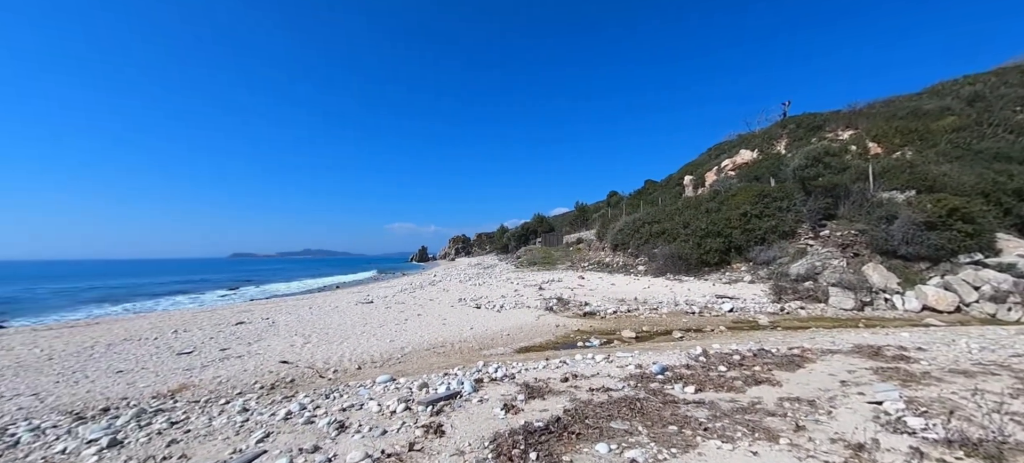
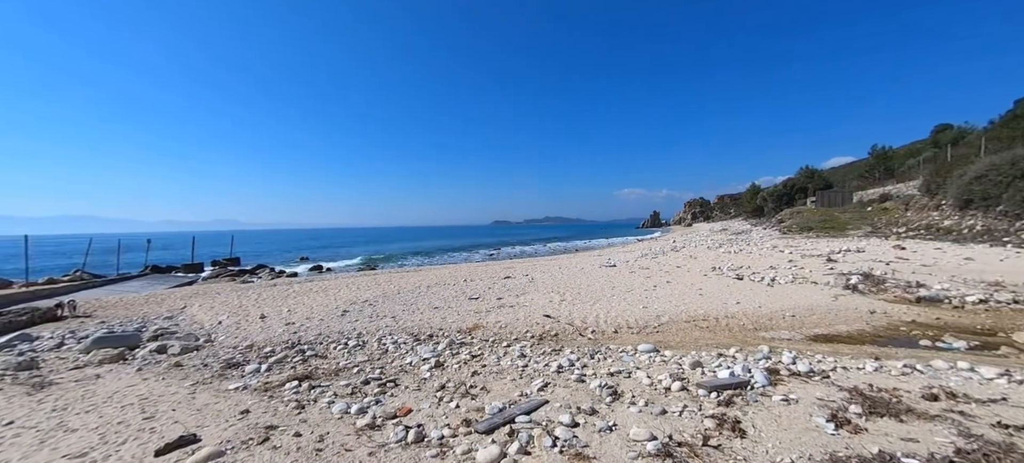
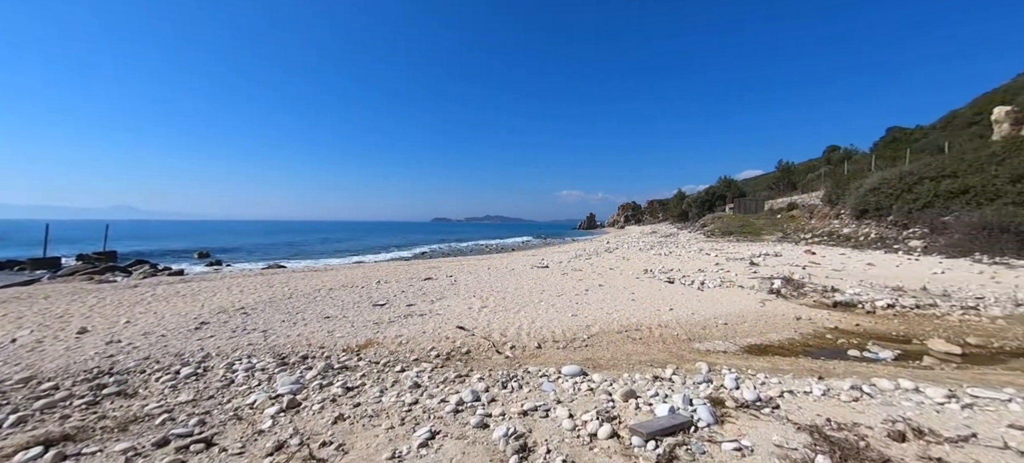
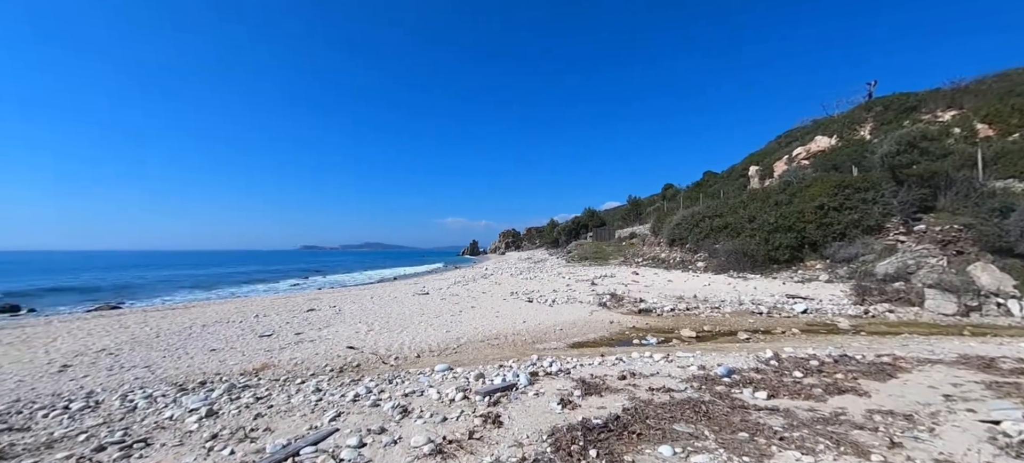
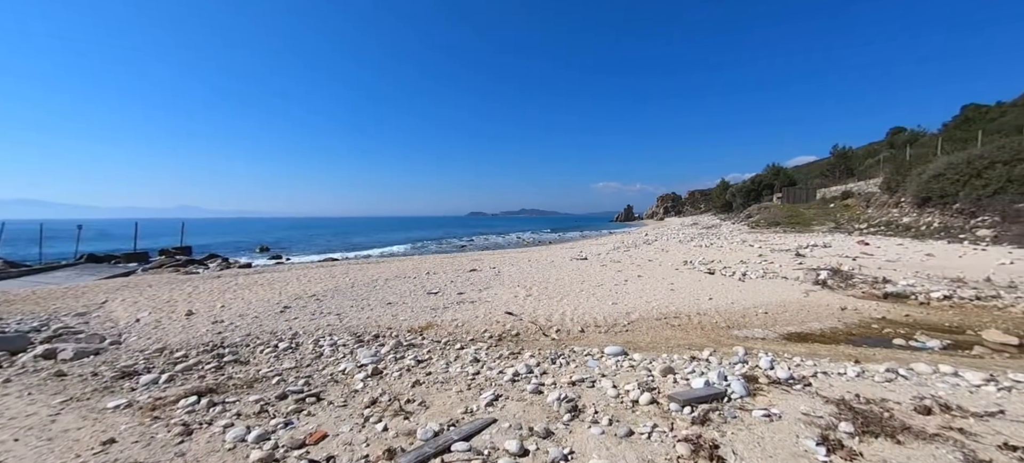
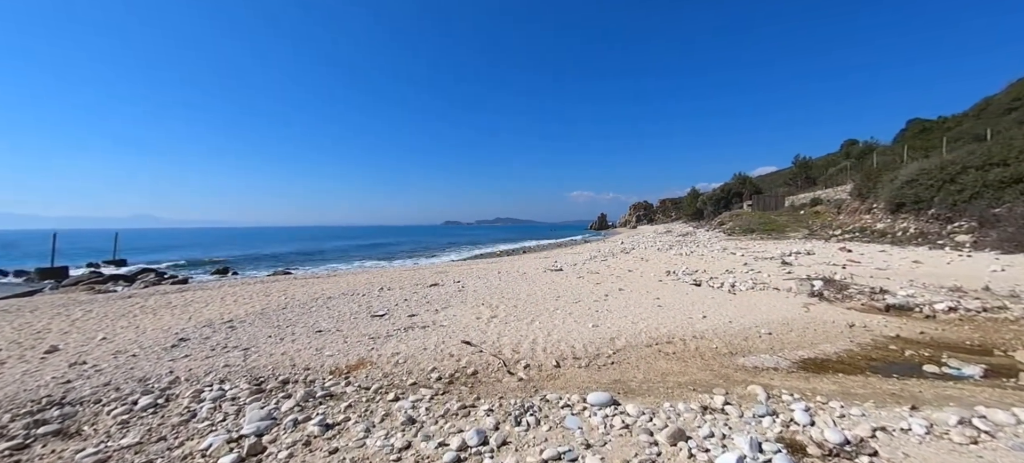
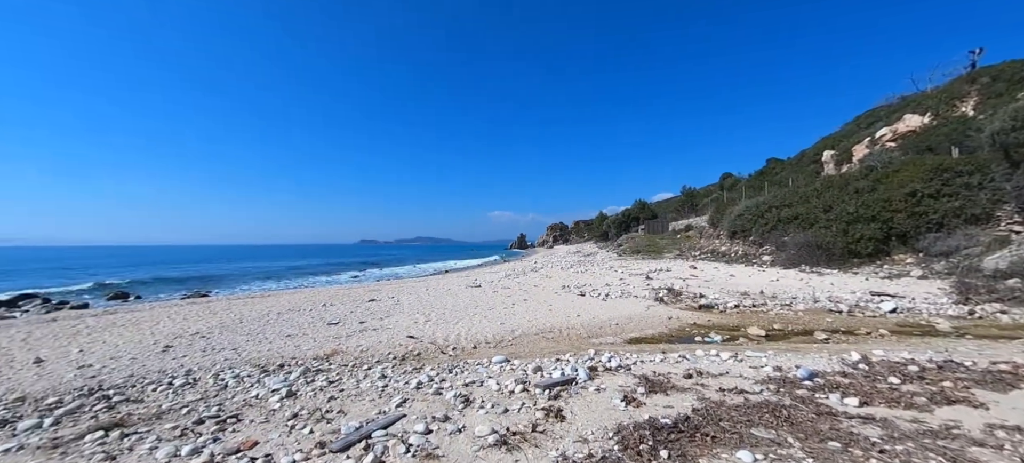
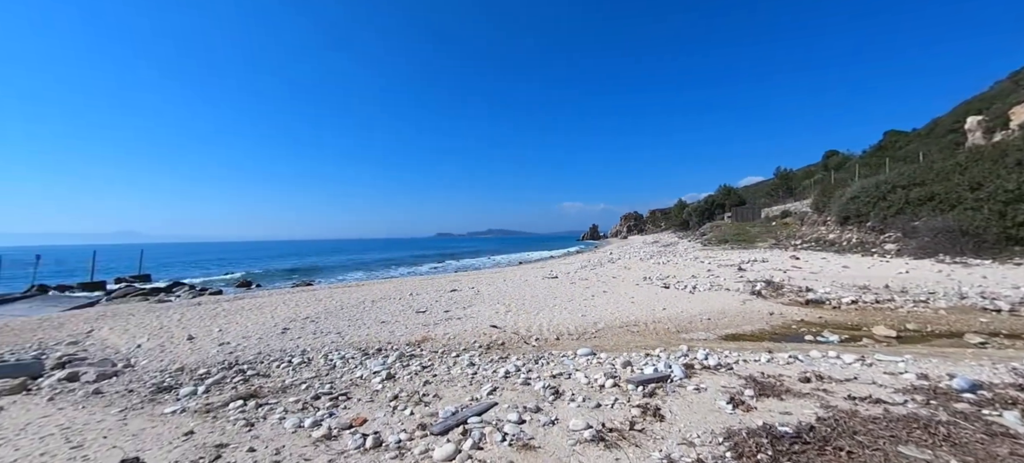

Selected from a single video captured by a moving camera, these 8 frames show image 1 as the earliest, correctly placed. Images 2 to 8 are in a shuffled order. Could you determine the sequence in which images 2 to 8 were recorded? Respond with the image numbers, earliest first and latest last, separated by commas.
4, 7, 8, 2, 5, 3, 6
